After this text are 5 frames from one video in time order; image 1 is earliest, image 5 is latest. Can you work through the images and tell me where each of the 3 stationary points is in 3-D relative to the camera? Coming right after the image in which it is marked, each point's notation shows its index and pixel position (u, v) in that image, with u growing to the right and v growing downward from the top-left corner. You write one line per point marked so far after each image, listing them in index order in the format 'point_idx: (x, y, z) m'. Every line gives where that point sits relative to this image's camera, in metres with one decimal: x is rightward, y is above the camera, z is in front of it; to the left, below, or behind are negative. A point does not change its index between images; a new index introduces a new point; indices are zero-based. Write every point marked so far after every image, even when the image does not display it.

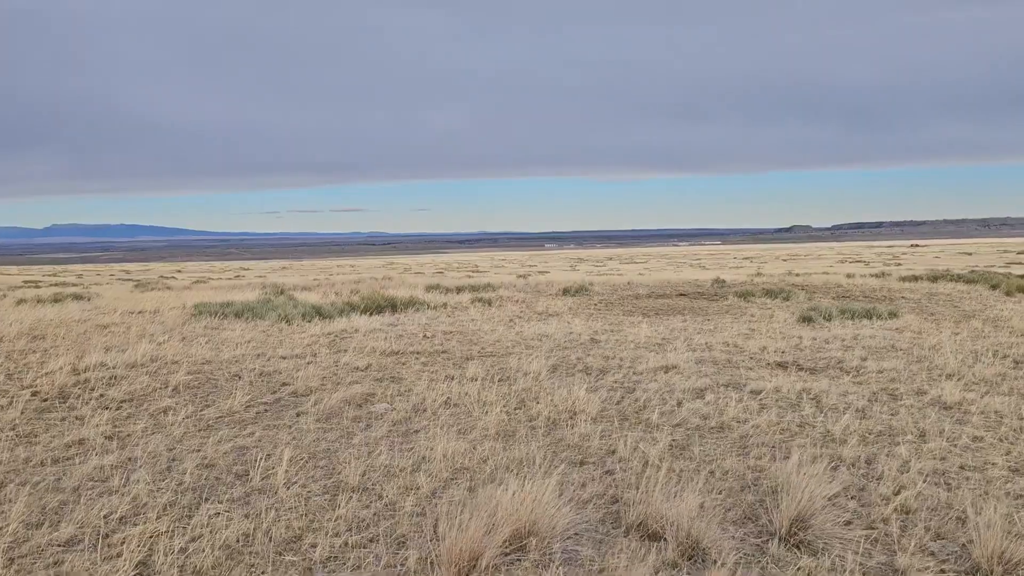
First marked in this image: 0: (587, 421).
0: (+0.6, -1.1, +6.7) m
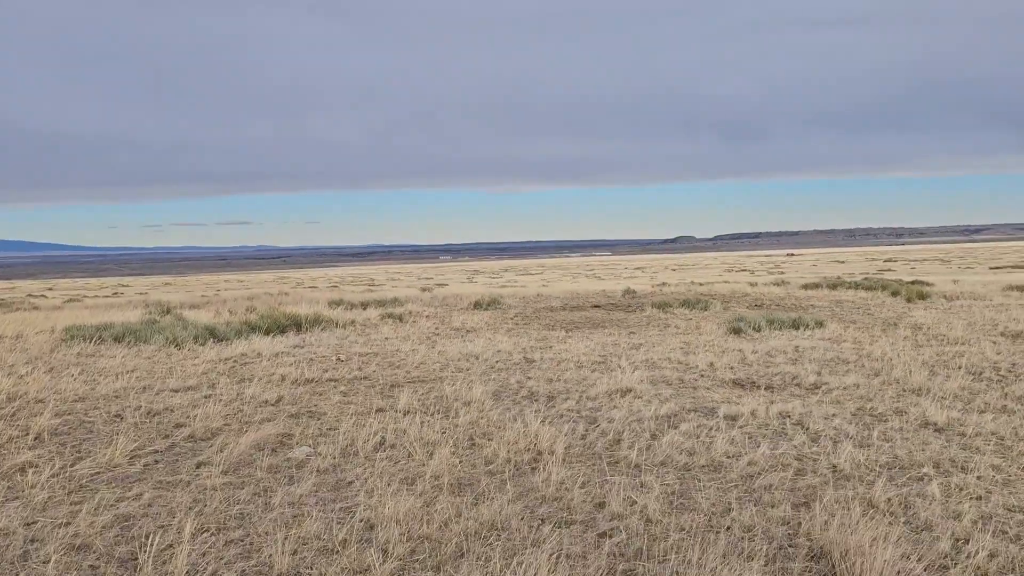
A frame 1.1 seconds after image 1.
0: (+0.3, -1.2, +5.6) m
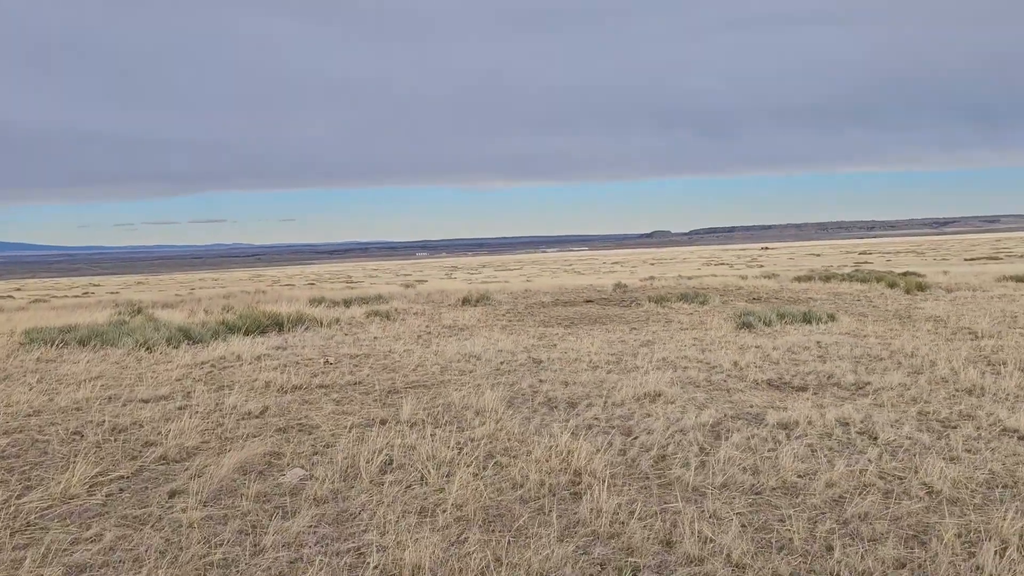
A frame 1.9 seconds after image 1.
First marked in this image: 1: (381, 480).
0: (+0.5, -1.2, +4.7) m
1: (-0.9, -1.2, +5.3) m
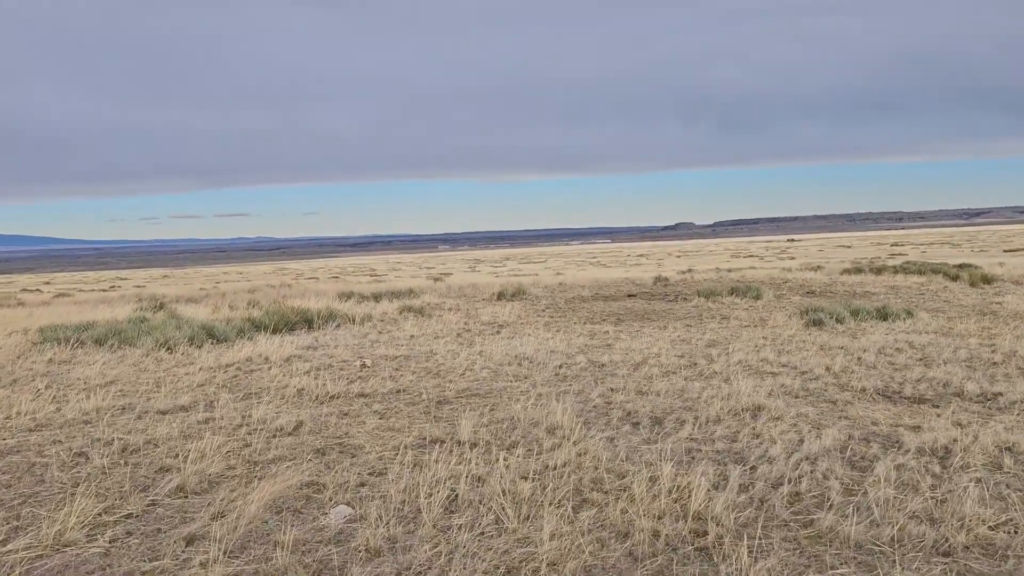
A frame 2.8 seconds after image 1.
0: (+1.0, -1.1, +3.6) m
1: (-0.3, -1.2, +4.2) m
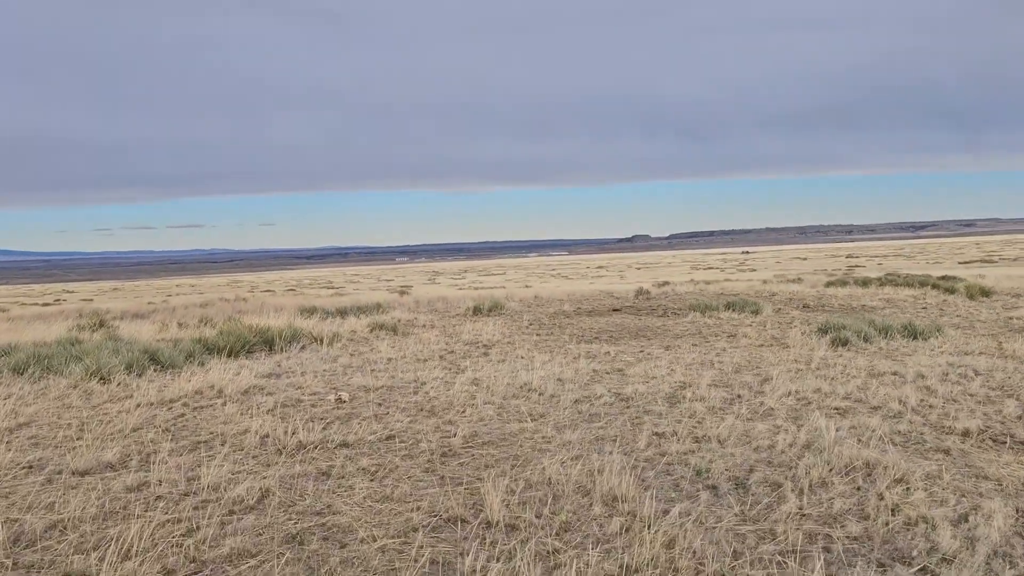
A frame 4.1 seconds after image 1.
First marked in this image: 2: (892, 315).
0: (+1.4, -1.2, +2.1) m
1: (0.0, -1.3, +2.7) m
2: (+7.2, -0.5, +15.6) m
